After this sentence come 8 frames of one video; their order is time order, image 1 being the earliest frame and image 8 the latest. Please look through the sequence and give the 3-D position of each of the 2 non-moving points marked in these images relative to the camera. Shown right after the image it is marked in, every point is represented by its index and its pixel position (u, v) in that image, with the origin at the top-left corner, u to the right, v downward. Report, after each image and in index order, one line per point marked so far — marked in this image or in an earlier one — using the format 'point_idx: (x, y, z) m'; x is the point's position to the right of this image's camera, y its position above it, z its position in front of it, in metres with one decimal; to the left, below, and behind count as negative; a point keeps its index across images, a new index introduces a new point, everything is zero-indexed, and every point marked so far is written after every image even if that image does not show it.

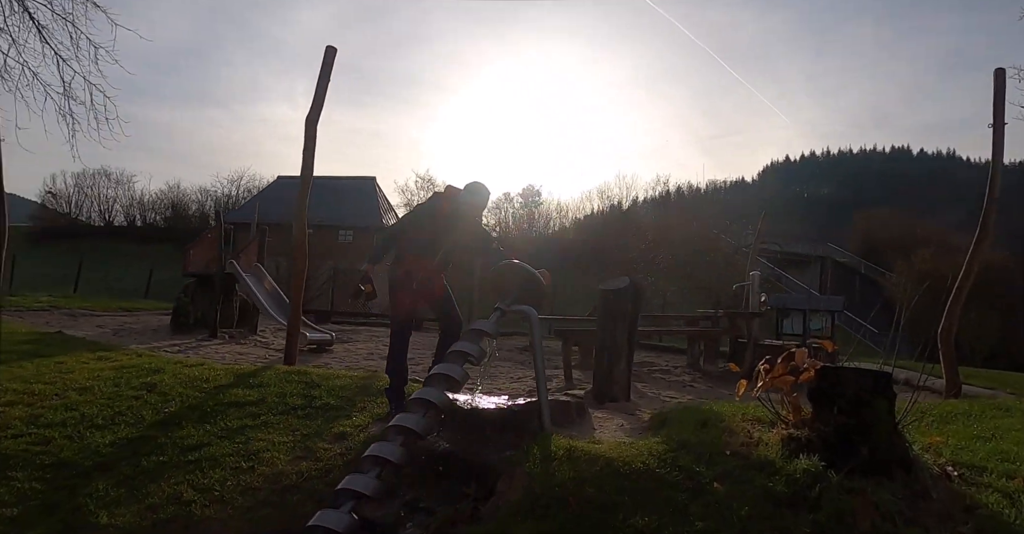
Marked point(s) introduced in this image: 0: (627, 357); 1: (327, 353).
0: (+1.1, -0.8, +5.5) m
1: (-2.8, -1.3, +8.7) m
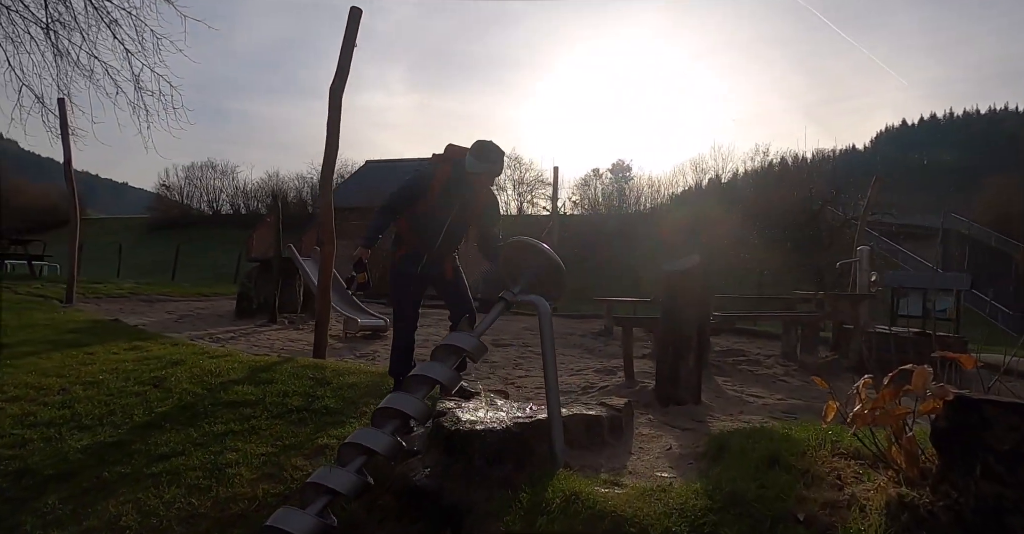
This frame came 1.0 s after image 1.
0: (+1.4, -0.6, +4.6) m
1: (-1.9, -1.0, +8.3) m
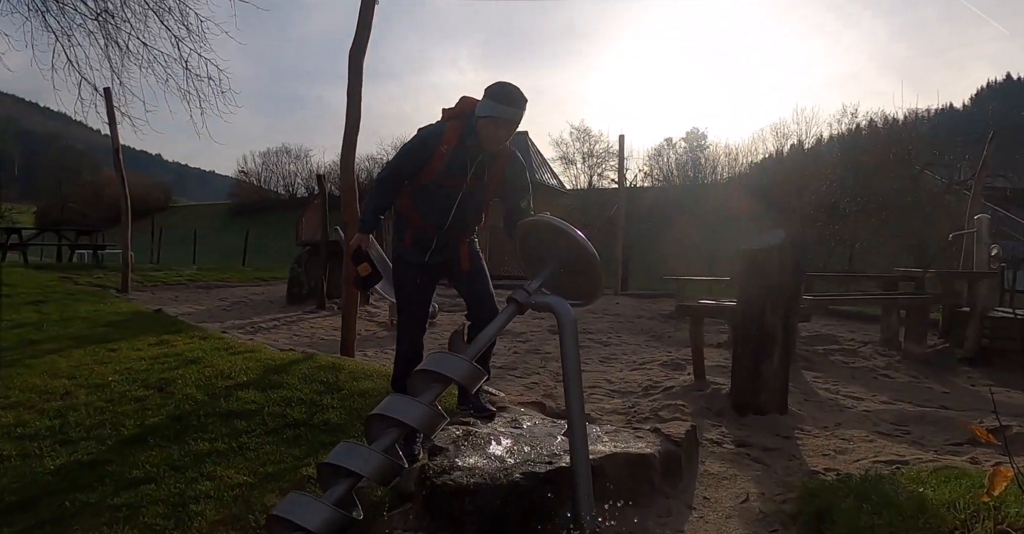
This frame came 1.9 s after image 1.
0: (+1.7, -0.5, +3.7) m
1: (-1.2, -0.8, +7.9) m
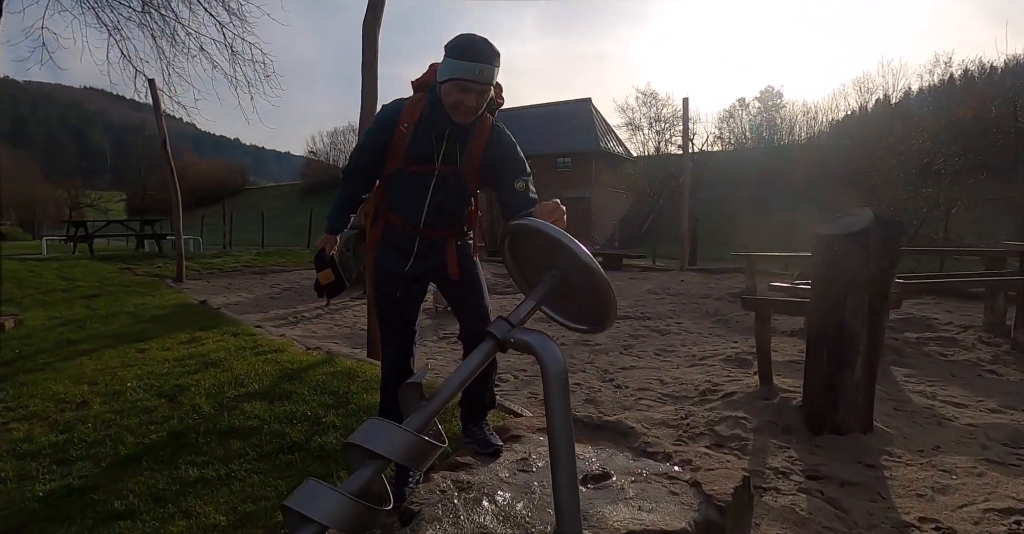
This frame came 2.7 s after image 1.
0: (+1.8, -0.5, +3.0) m
1: (-0.5, -0.6, +7.5) m
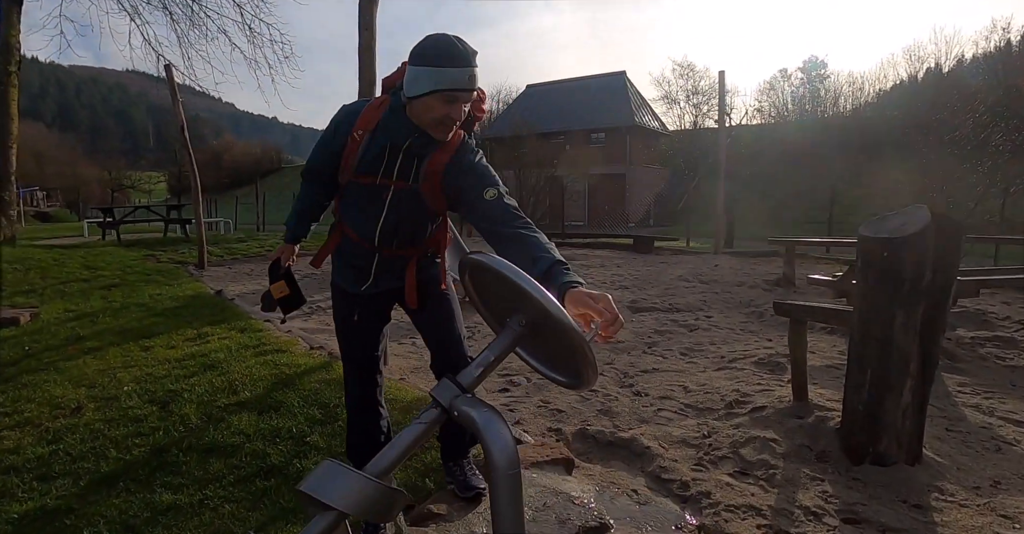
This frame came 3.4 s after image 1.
0: (+1.8, -0.5, +2.6) m
1: (-0.3, -0.4, +7.2) m
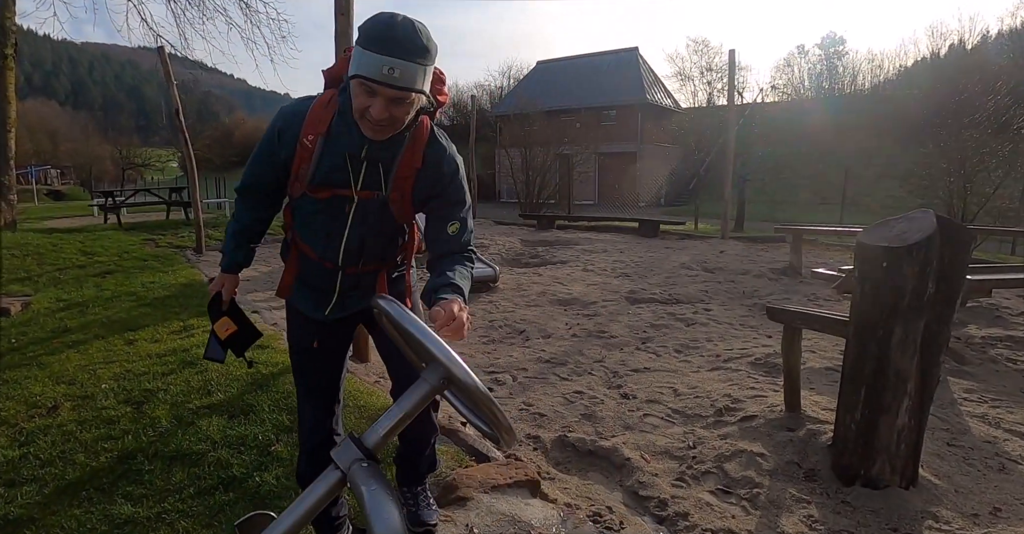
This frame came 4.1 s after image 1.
0: (+1.7, -0.5, +2.4) m
1: (-0.3, -0.3, +7.1) m
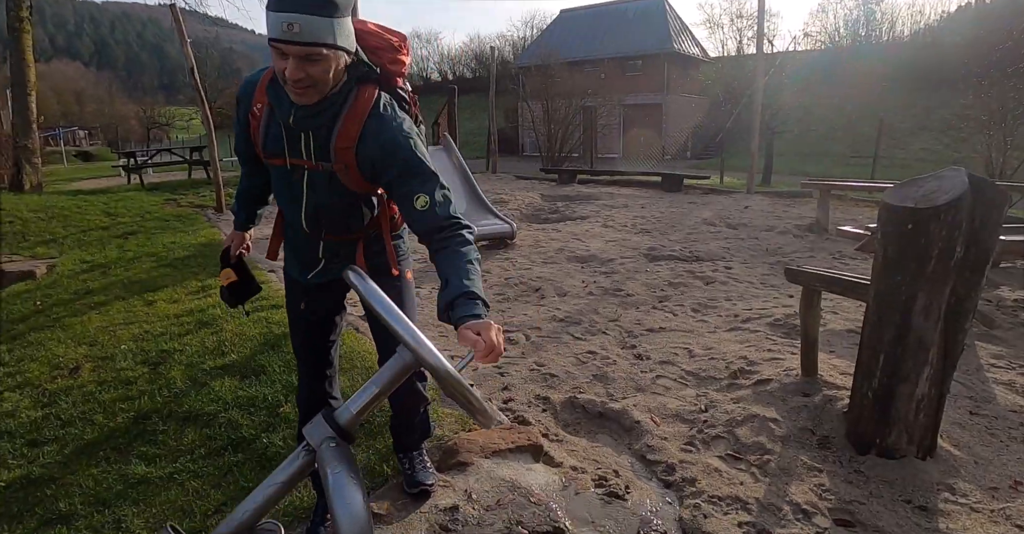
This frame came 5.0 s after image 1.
0: (+1.7, -0.4, +2.3) m
1: (-0.1, +0.2, +7.0) m
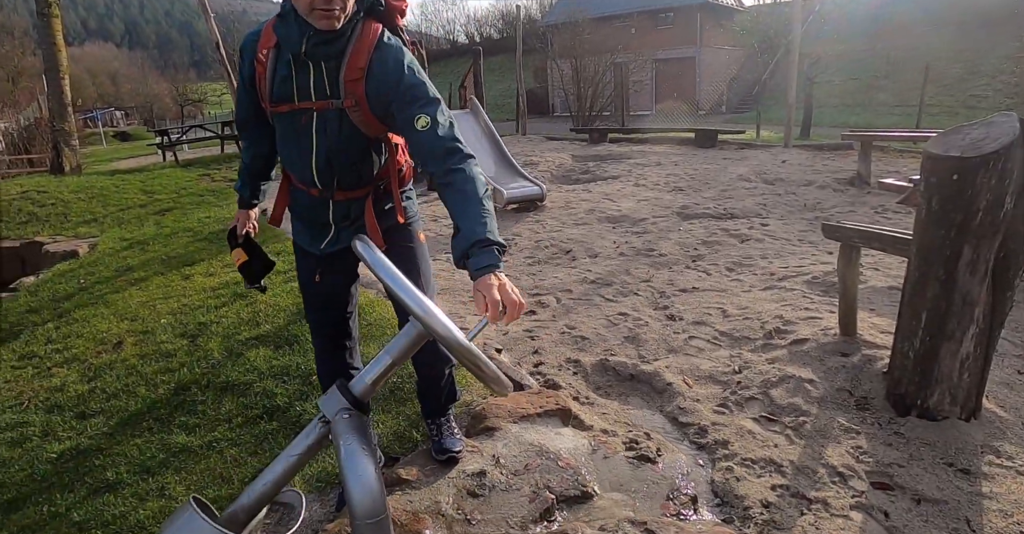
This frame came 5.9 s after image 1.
0: (+1.8, -0.2, +2.2) m
1: (+0.3, +0.6, +6.9) m
